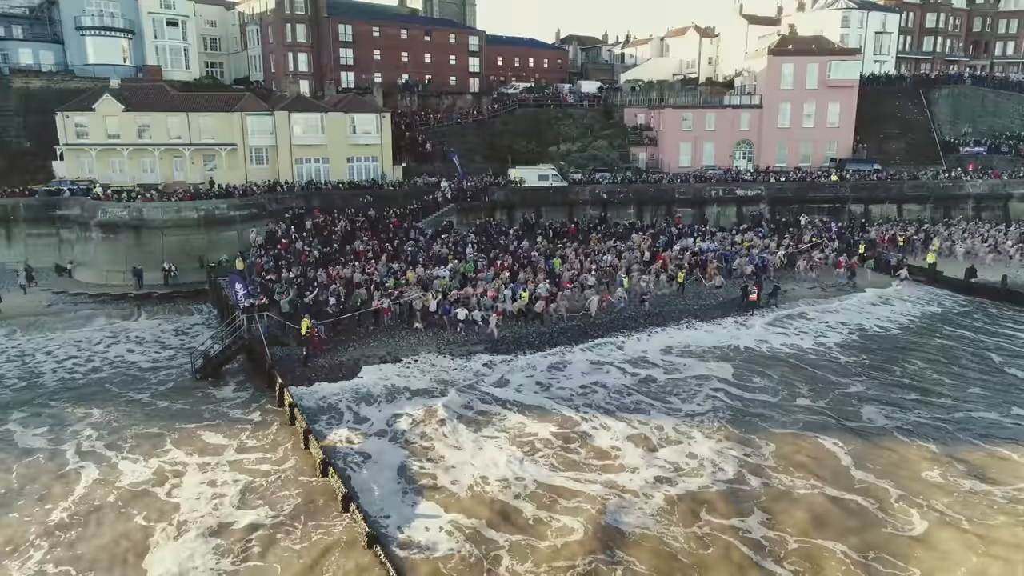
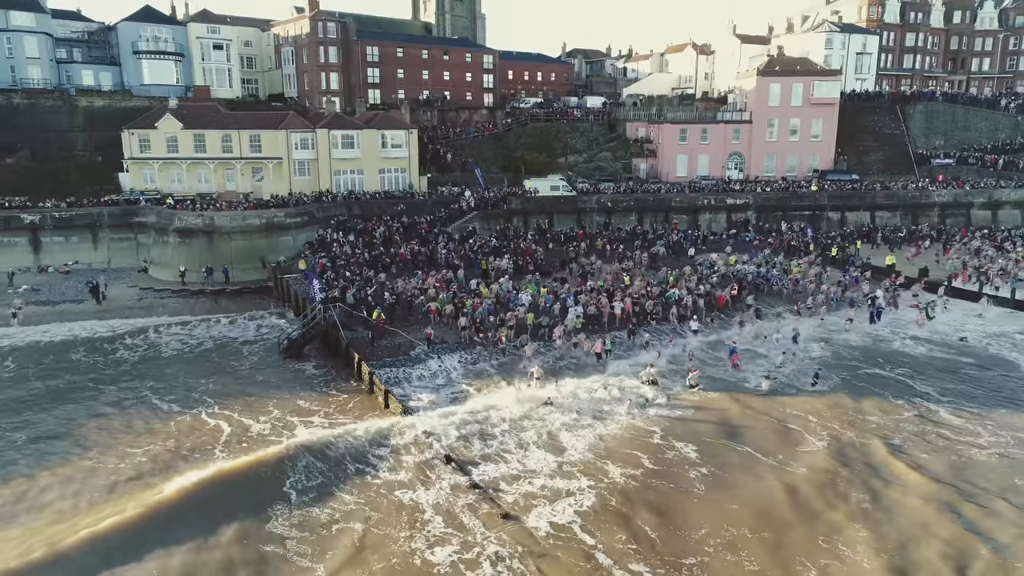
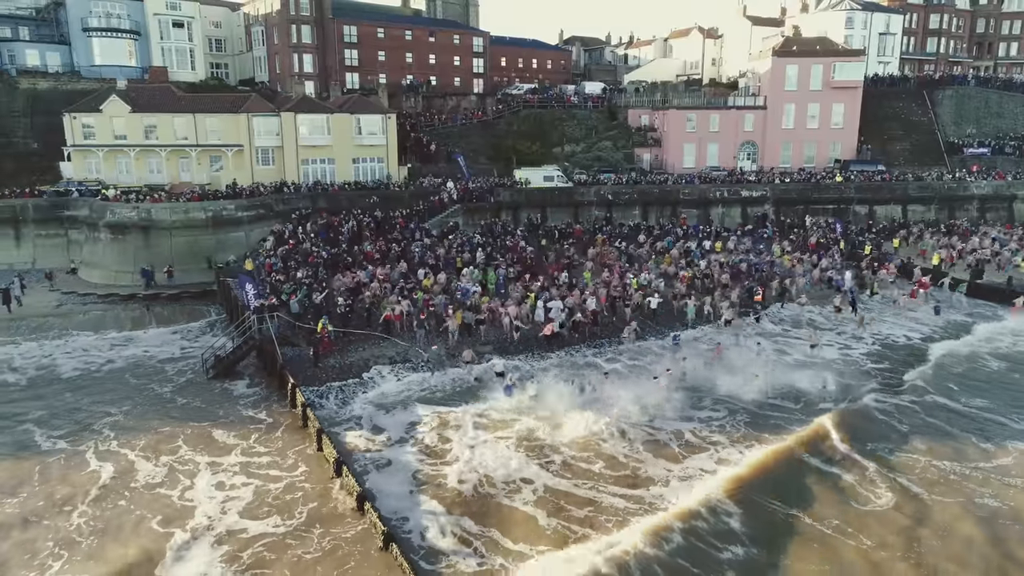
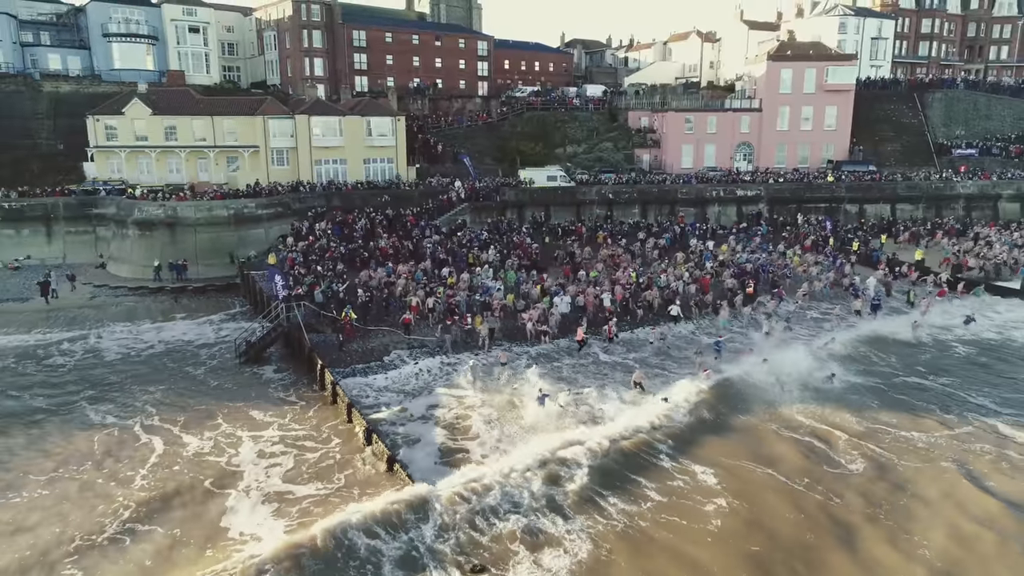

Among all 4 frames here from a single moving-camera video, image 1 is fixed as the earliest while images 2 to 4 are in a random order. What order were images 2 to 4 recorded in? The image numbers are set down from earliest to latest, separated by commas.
3, 4, 2
